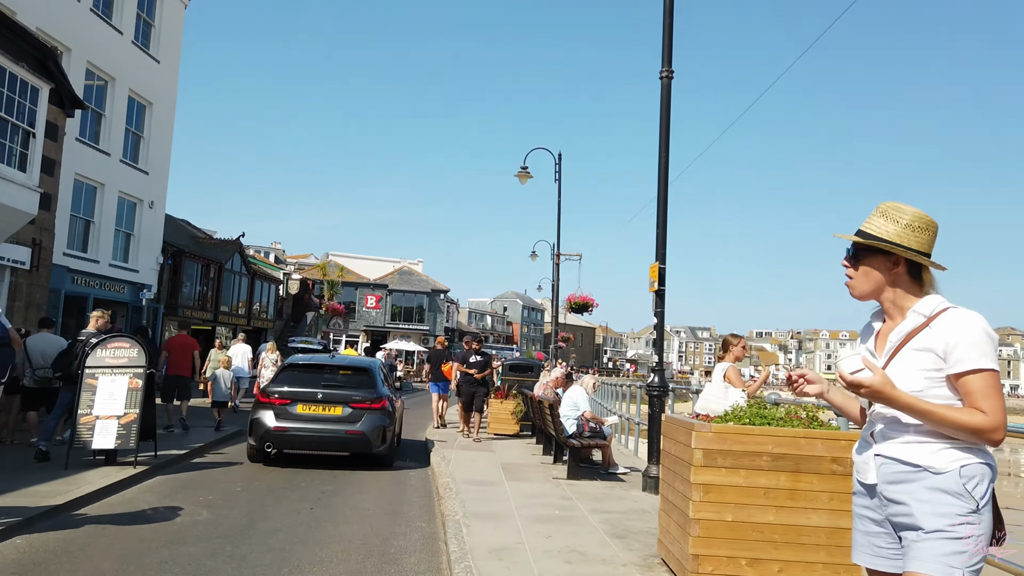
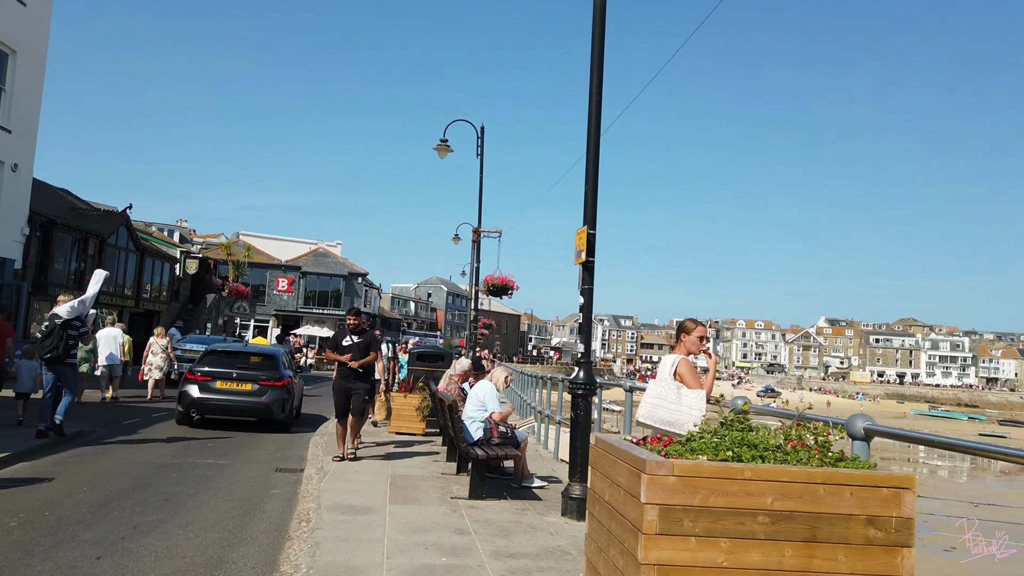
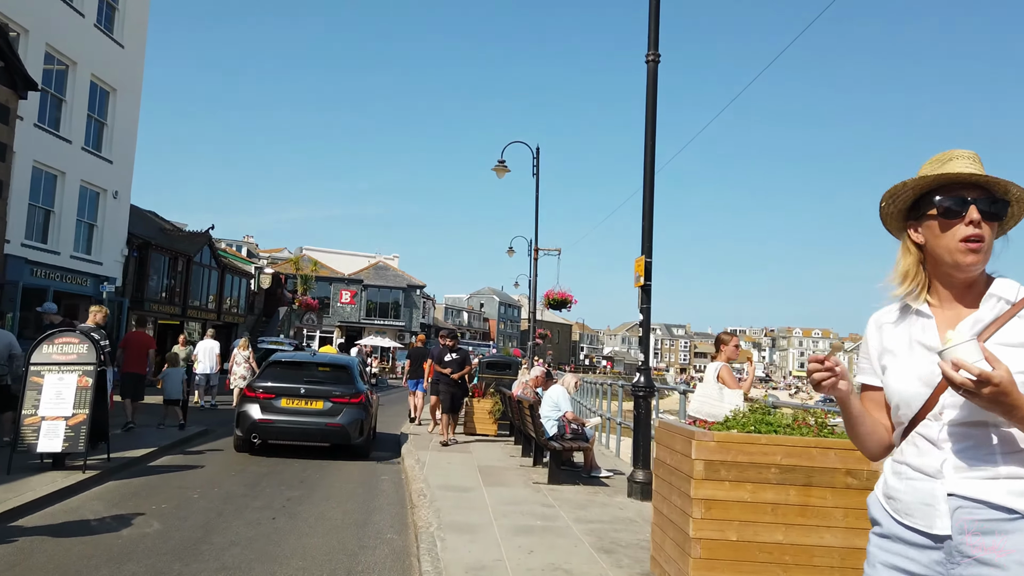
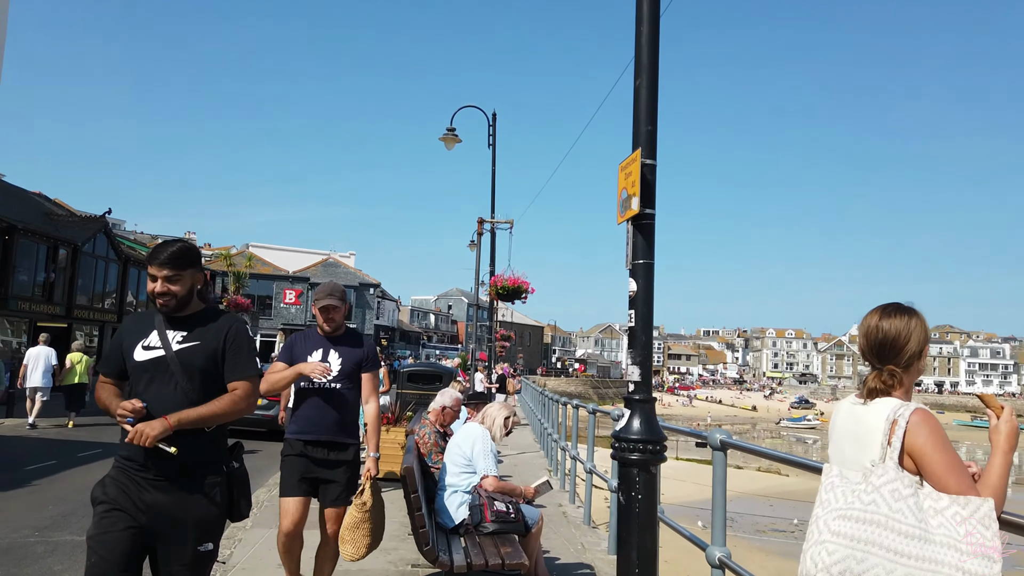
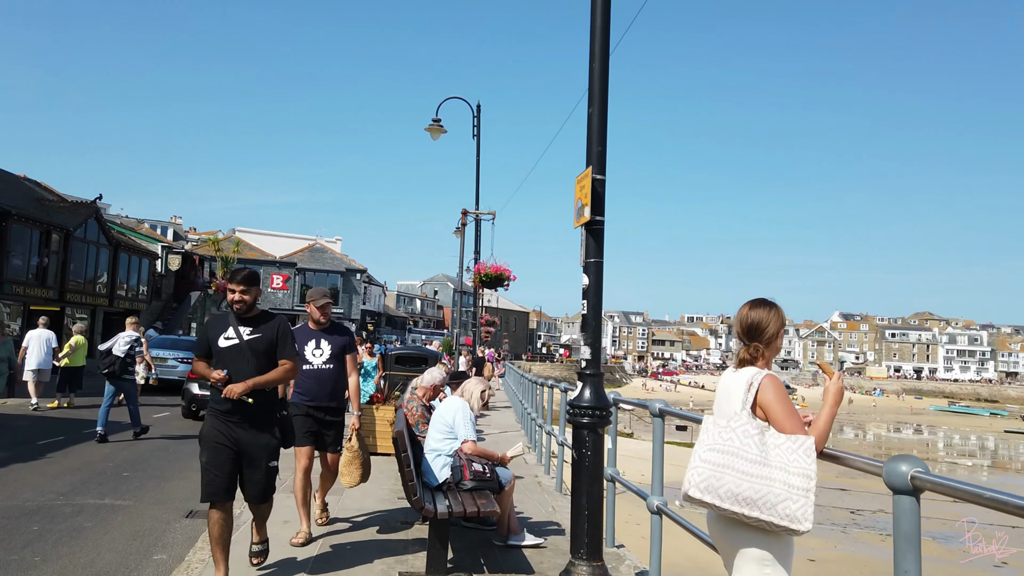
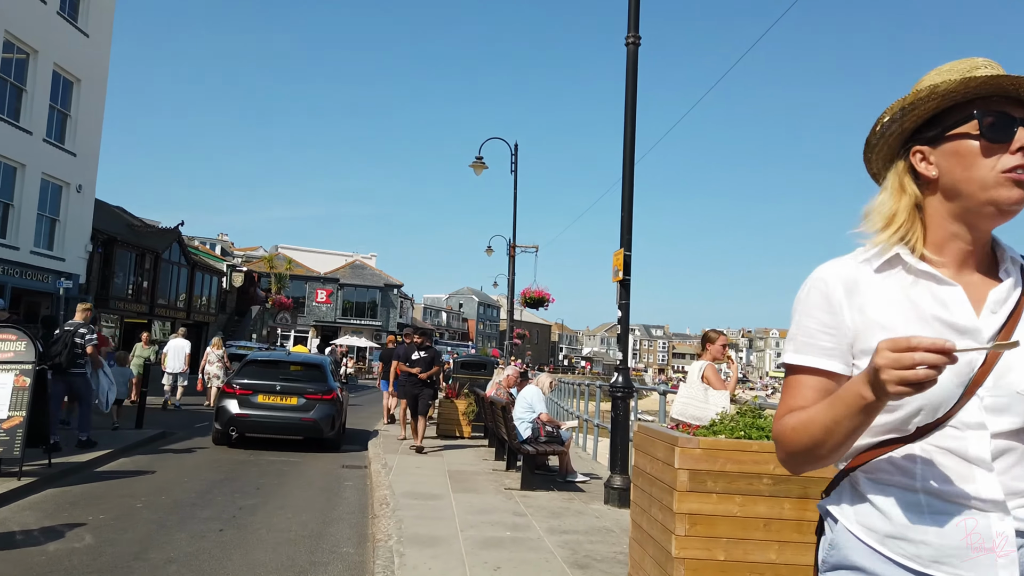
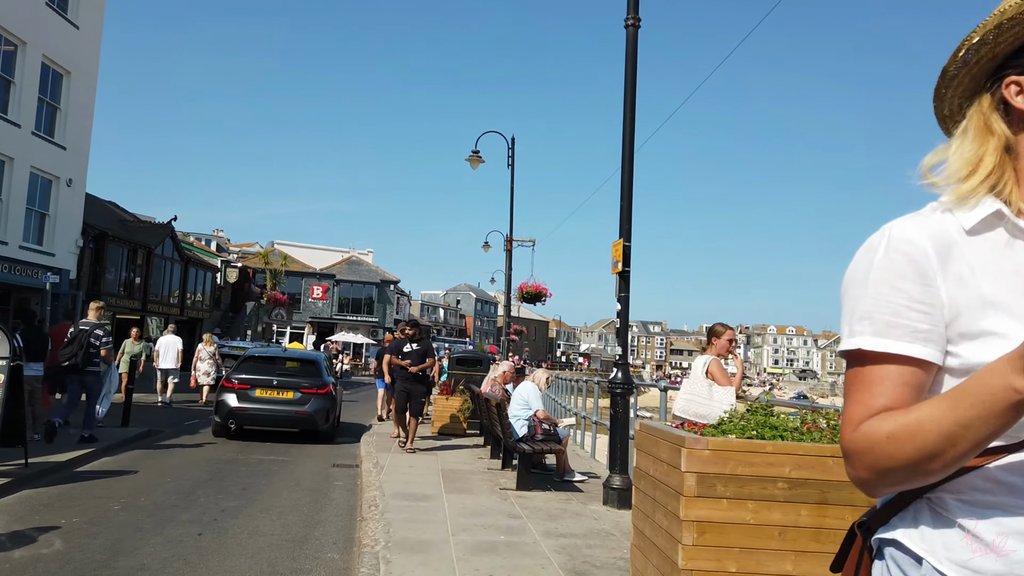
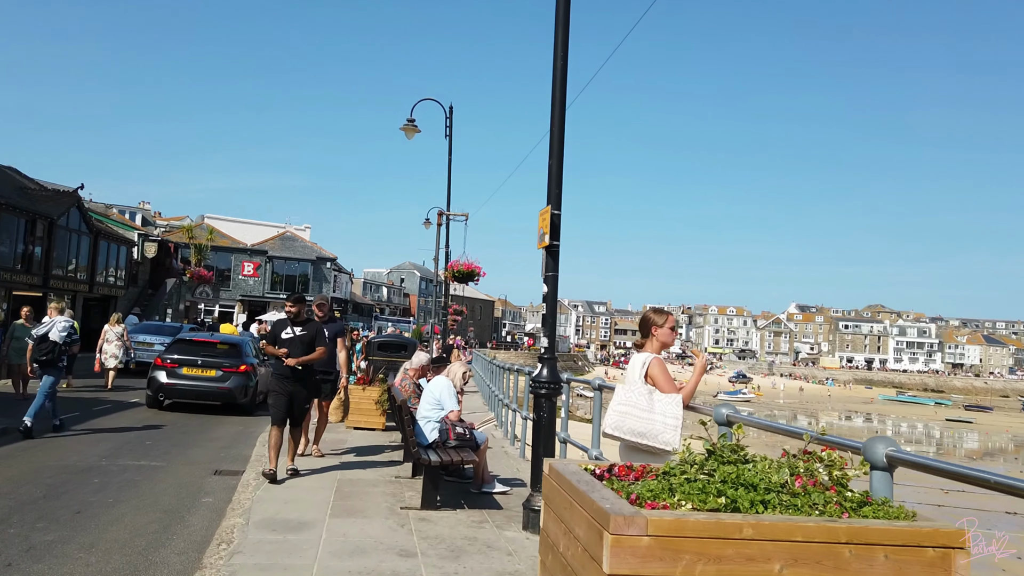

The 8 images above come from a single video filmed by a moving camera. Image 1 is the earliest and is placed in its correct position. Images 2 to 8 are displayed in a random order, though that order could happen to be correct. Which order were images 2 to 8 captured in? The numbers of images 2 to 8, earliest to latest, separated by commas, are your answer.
3, 6, 7, 2, 8, 5, 4
